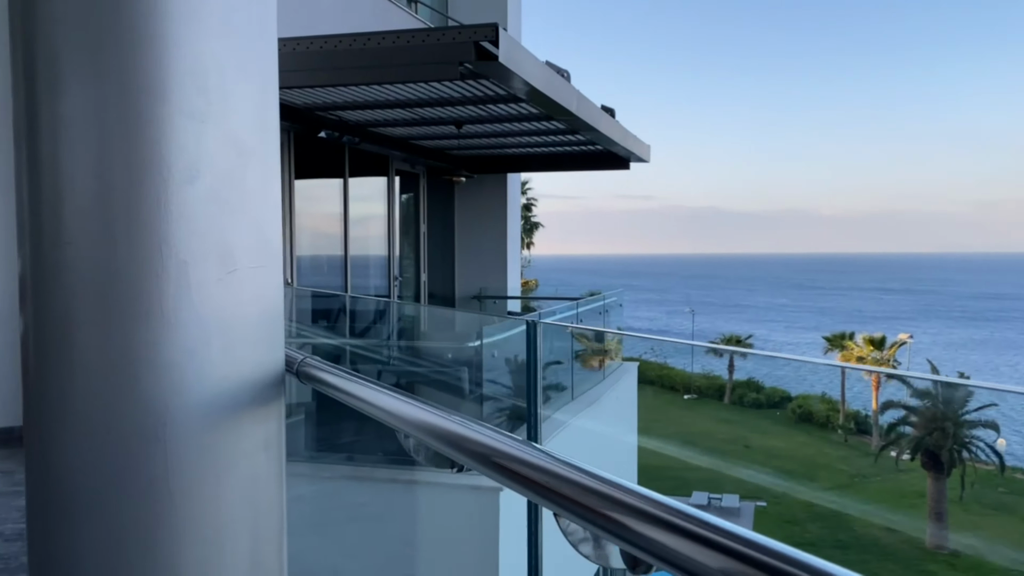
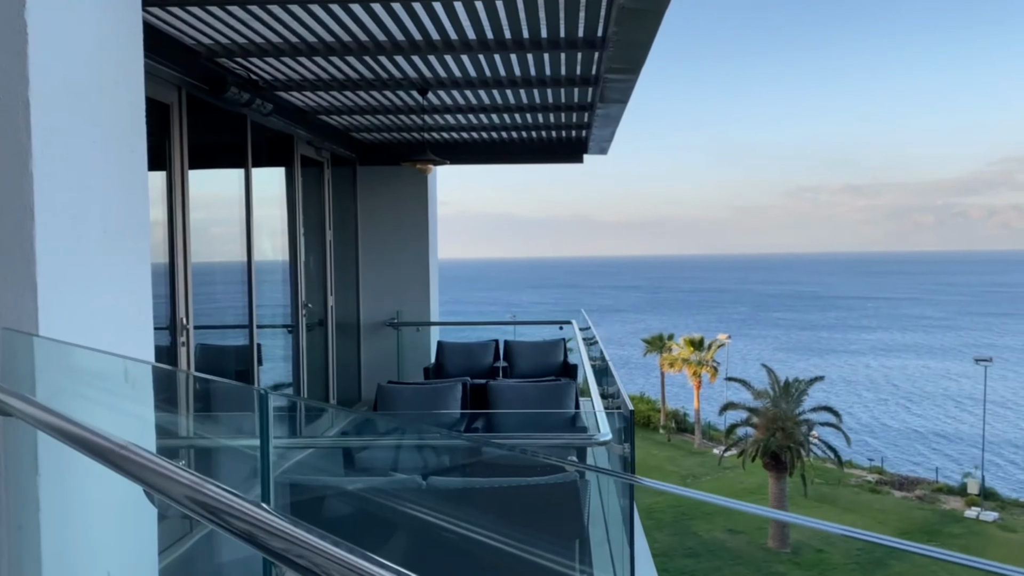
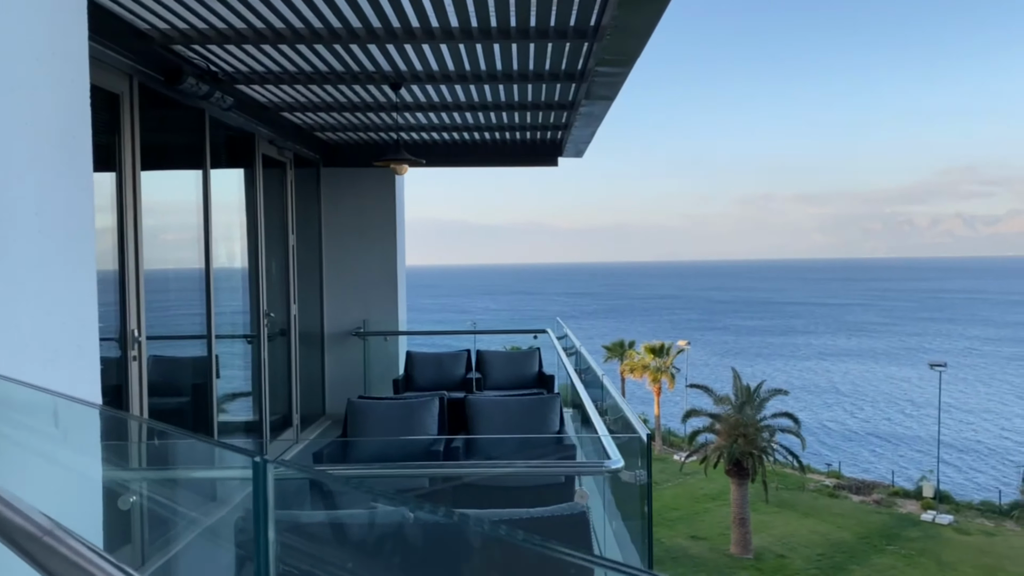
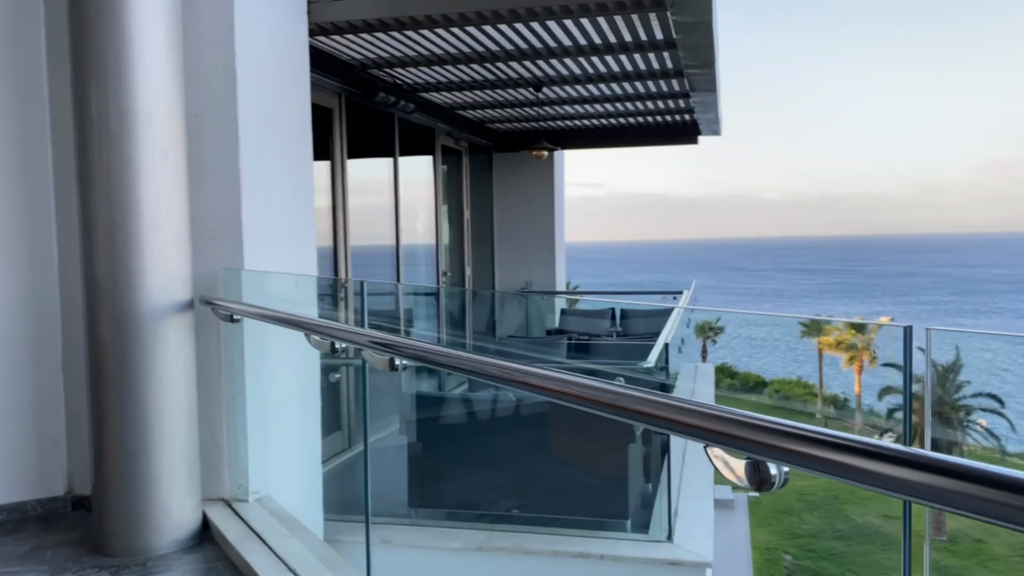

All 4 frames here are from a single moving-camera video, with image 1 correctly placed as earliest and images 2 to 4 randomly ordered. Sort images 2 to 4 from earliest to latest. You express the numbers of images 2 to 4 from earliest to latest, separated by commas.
4, 2, 3
